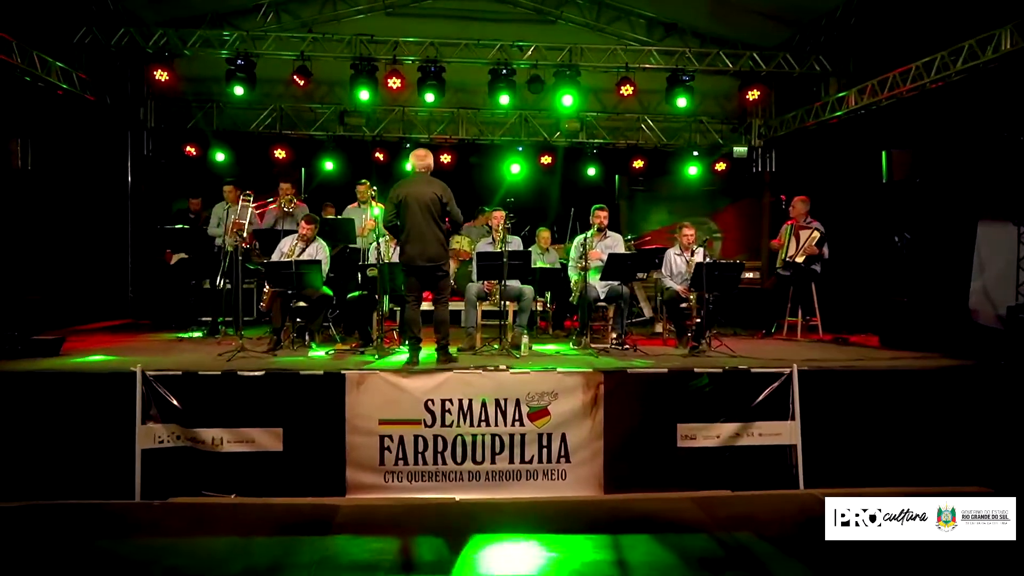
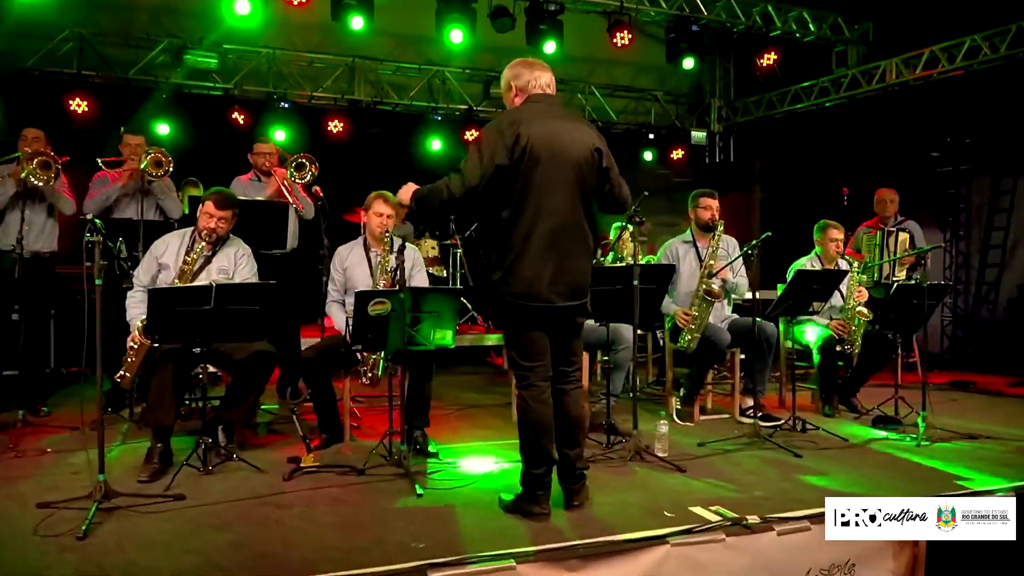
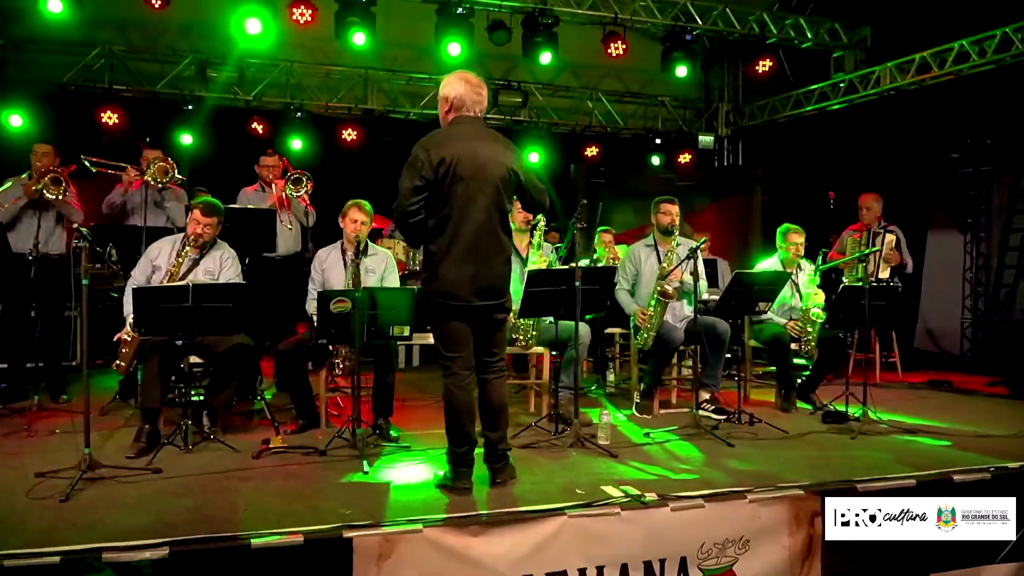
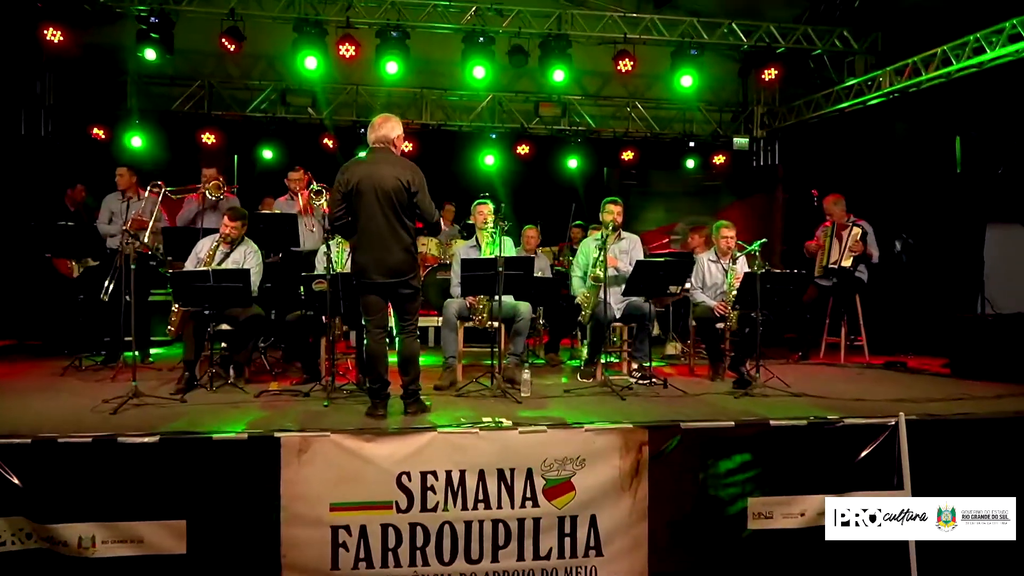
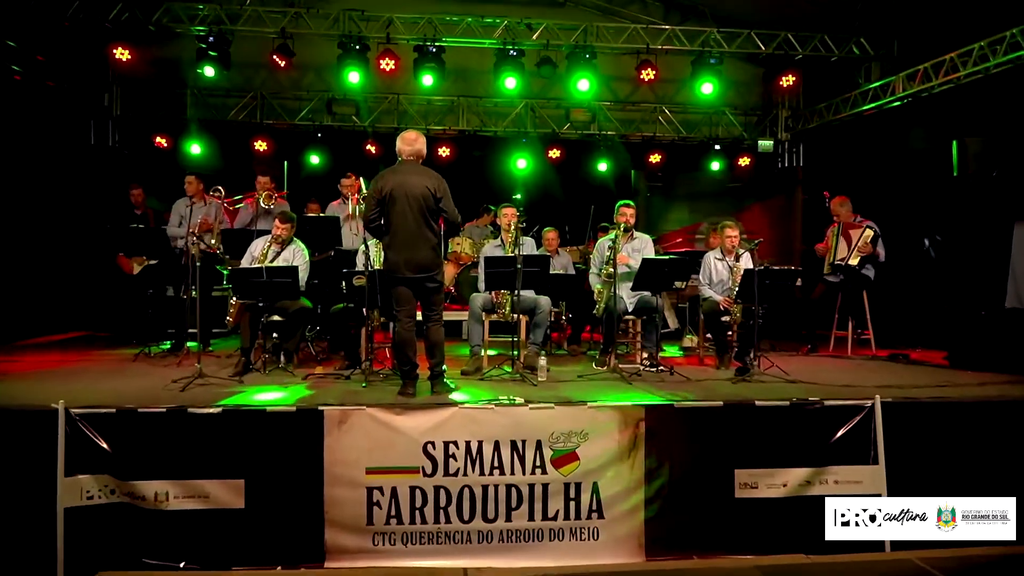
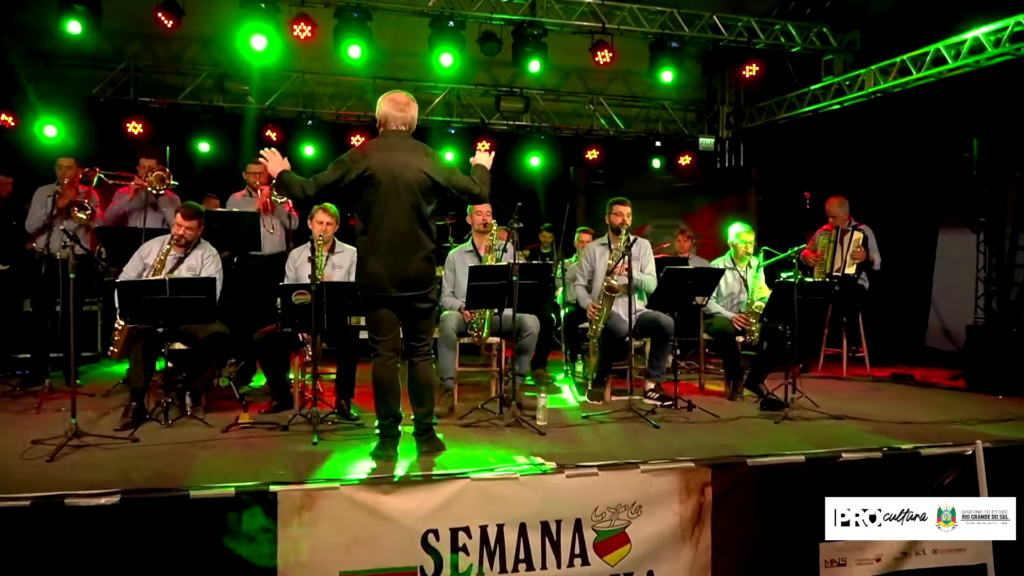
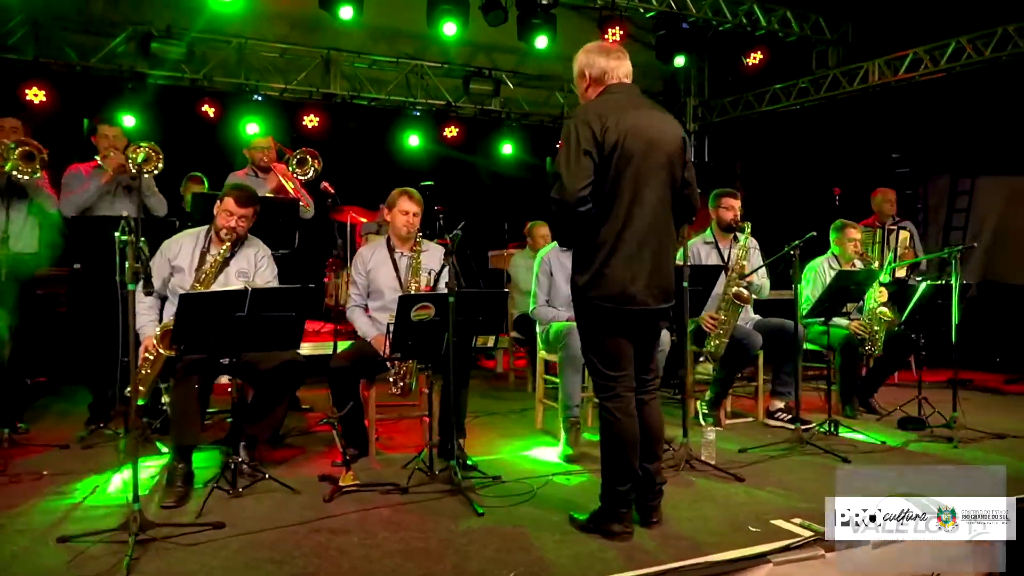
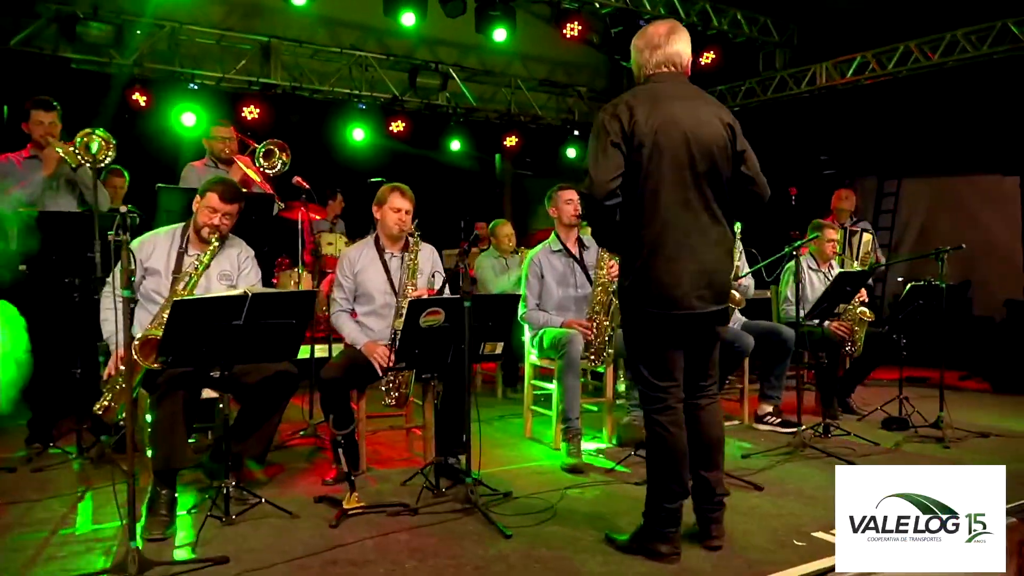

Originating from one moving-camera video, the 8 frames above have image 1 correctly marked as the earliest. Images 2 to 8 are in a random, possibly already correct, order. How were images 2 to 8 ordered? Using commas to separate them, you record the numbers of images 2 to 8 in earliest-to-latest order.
5, 4, 6, 3, 2, 7, 8
